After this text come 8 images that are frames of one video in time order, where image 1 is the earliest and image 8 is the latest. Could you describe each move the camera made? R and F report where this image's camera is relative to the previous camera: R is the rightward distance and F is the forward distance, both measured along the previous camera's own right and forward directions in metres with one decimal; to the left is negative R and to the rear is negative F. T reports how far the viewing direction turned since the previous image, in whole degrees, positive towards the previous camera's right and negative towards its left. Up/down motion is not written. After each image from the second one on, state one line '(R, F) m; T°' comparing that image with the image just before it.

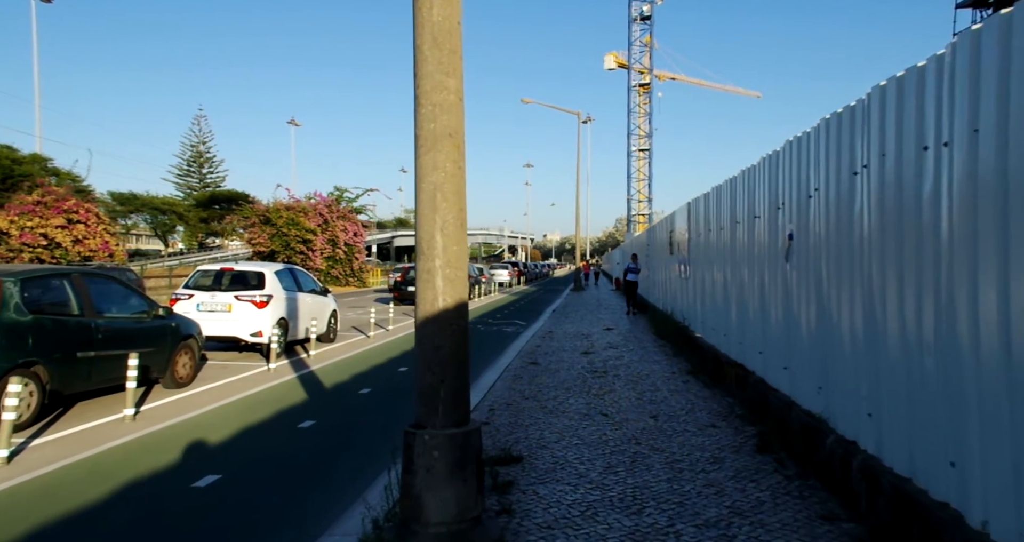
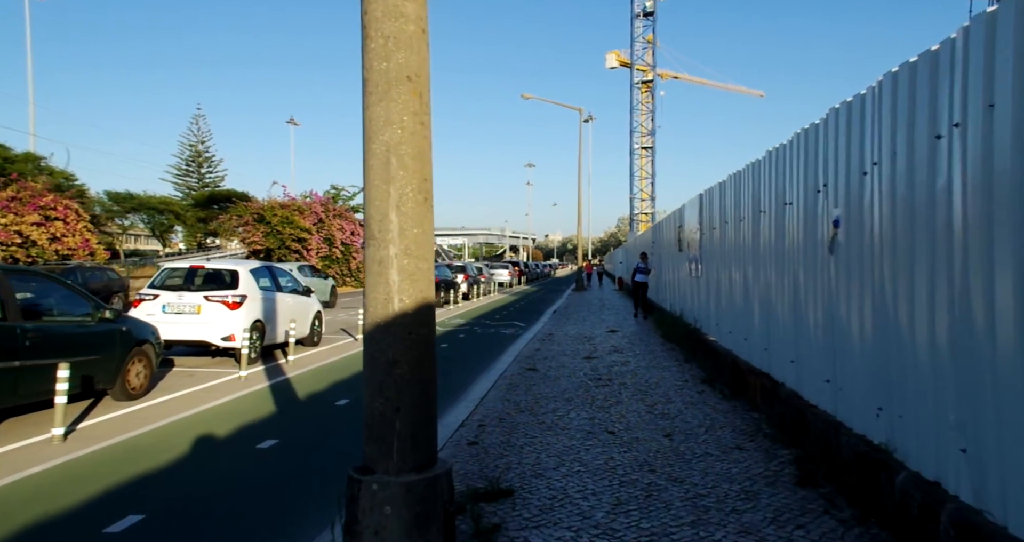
(+0.1, +0.9) m; 0°
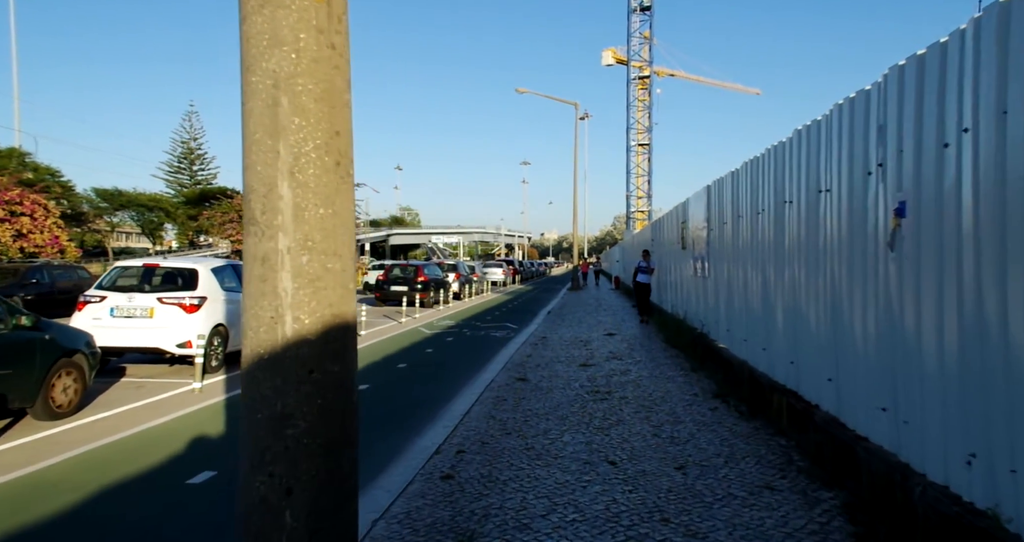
(+0.1, +1.0) m; 0°
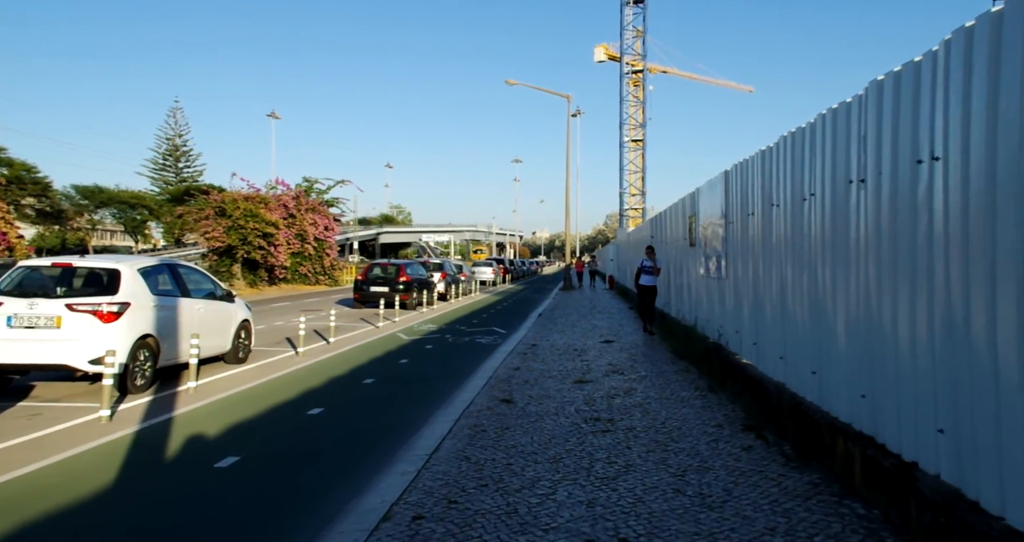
(+0.1, +1.5) m; +1°
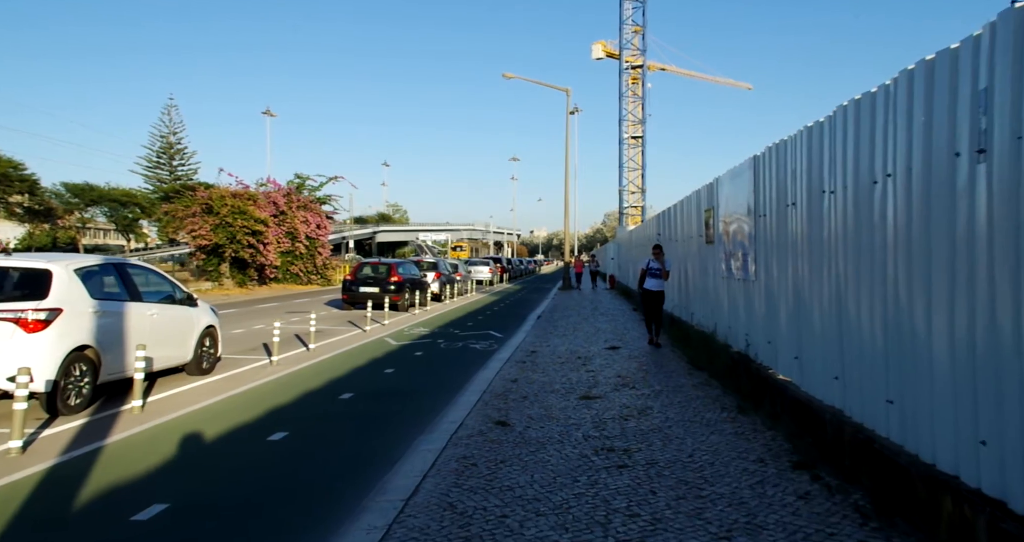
(0.0, +1.1) m; 0°
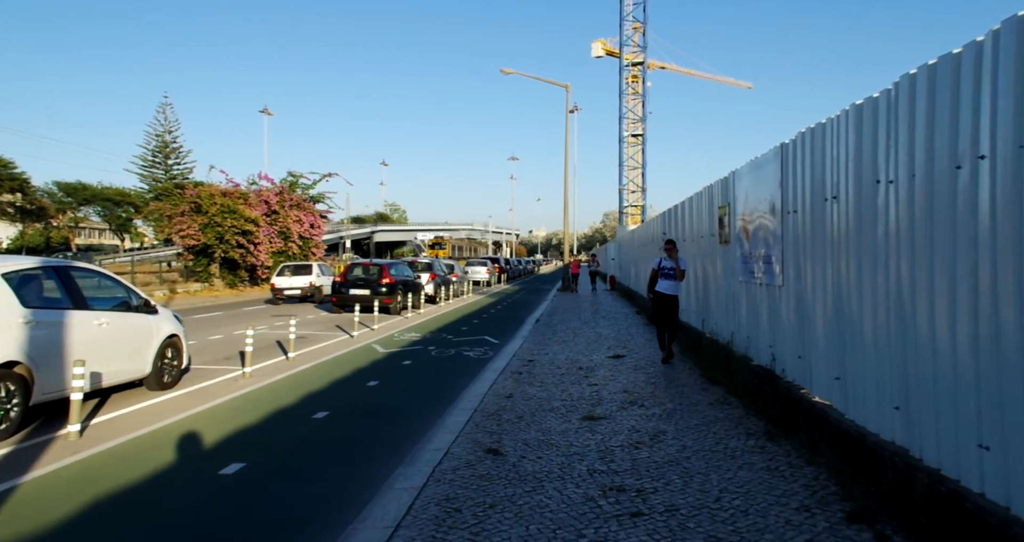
(+0.1, +0.9) m; 0°
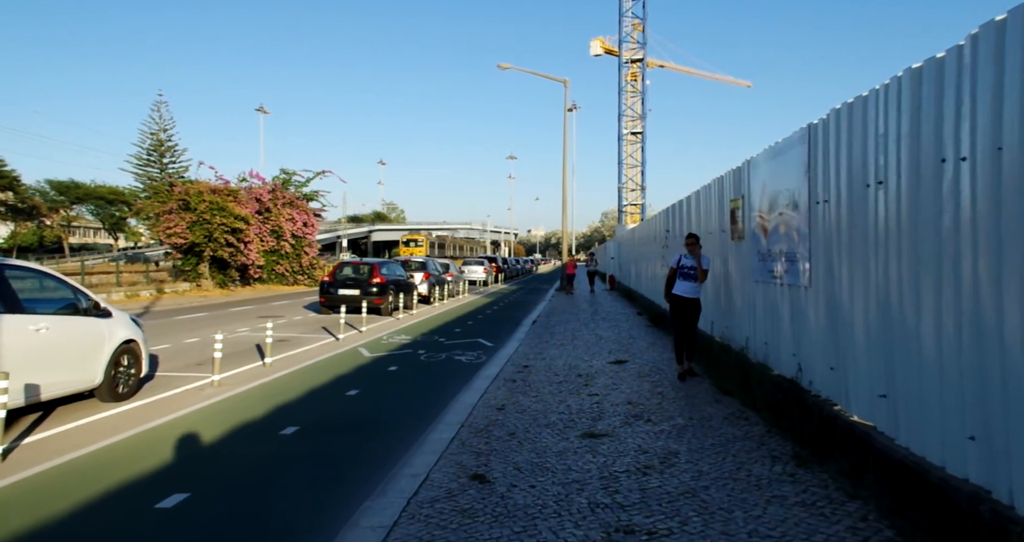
(+0.1, +0.8) m; 0°
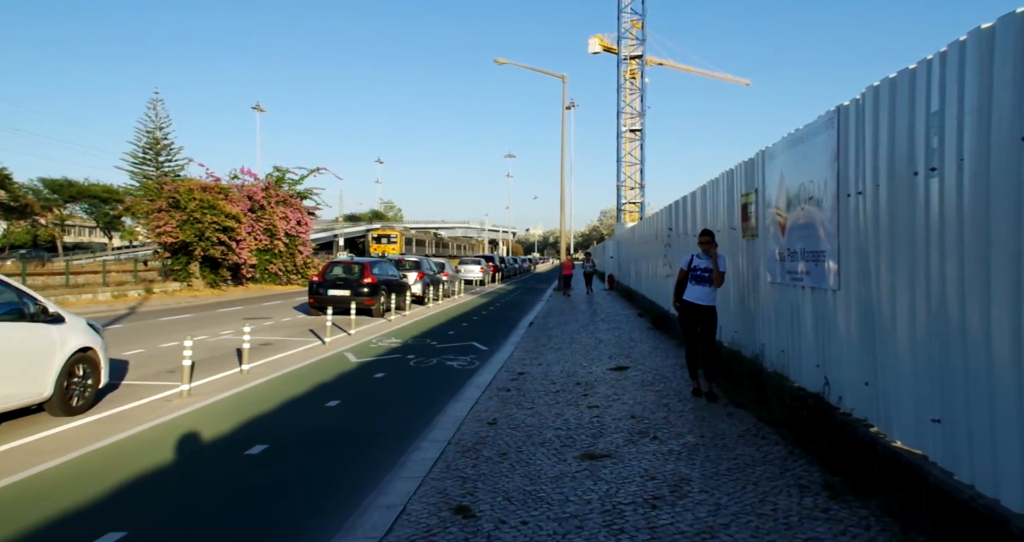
(+0.1, +0.7) m; 0°
